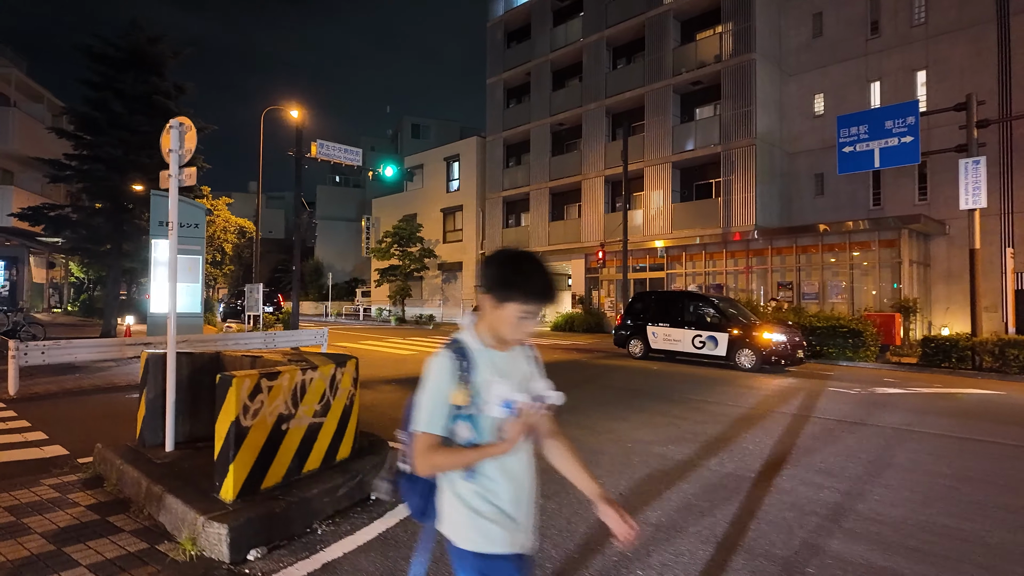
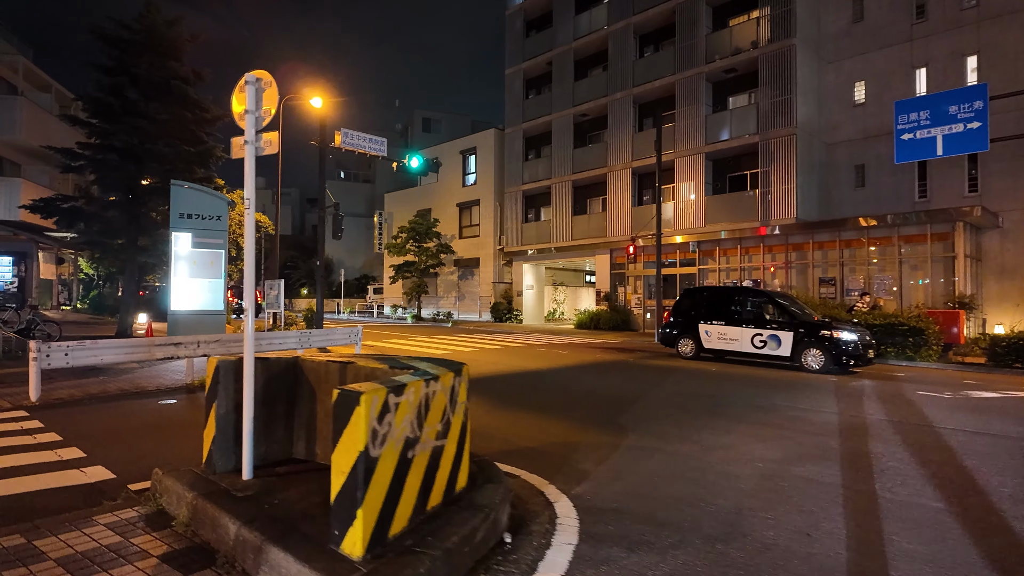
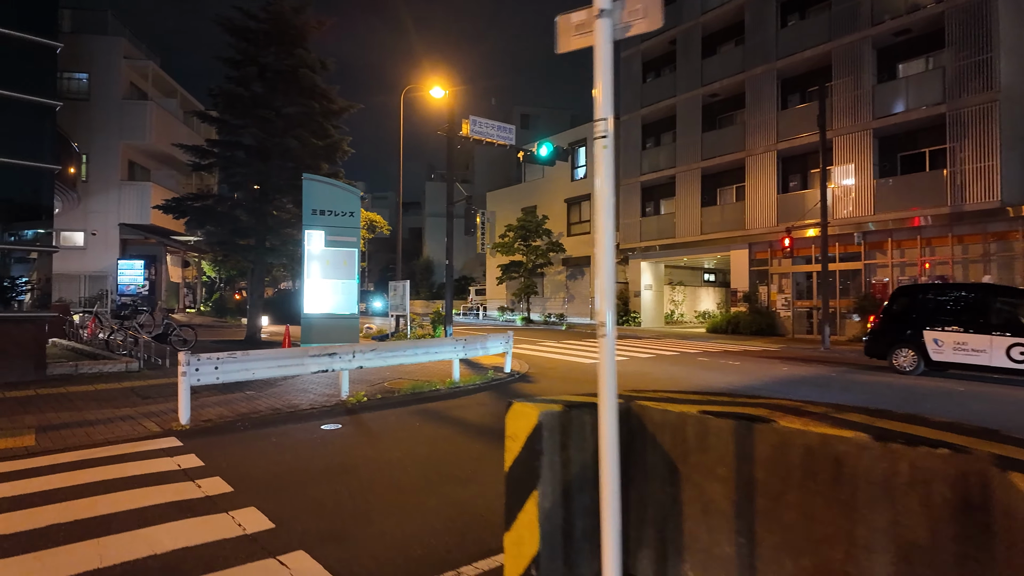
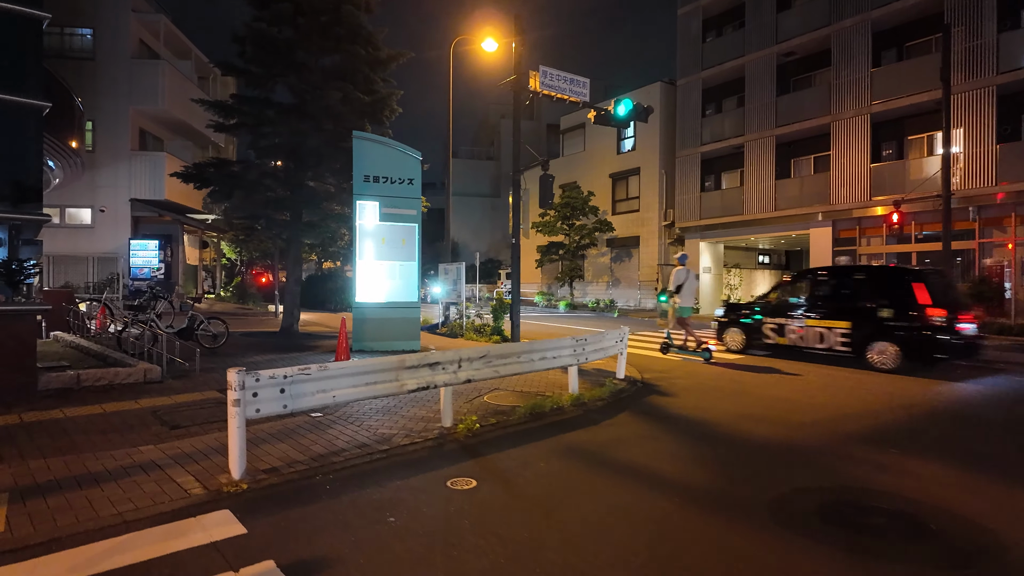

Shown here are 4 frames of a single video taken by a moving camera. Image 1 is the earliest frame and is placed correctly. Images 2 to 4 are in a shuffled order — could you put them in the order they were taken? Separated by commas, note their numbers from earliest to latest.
2, 3, 4
